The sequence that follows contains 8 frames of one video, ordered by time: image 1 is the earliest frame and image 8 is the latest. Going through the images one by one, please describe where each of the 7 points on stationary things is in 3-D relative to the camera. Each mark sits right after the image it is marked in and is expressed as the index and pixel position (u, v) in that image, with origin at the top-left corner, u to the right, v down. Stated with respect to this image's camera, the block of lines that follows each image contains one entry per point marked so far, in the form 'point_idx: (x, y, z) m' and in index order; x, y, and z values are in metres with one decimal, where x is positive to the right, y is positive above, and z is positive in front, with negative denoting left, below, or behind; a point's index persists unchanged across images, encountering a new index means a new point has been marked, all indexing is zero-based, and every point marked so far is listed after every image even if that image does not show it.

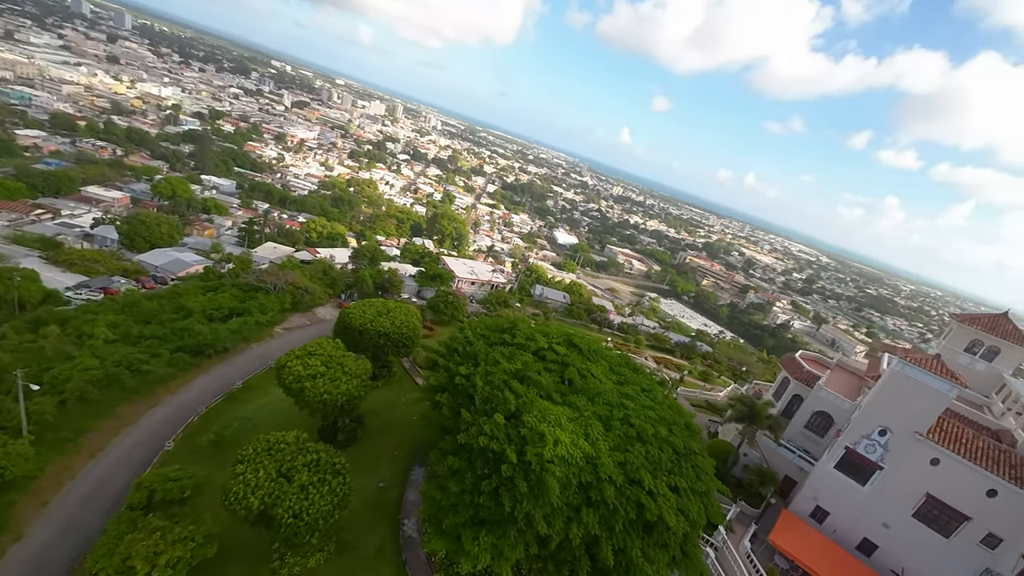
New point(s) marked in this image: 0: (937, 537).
0: (+19.8, -11.6, +19.8) m
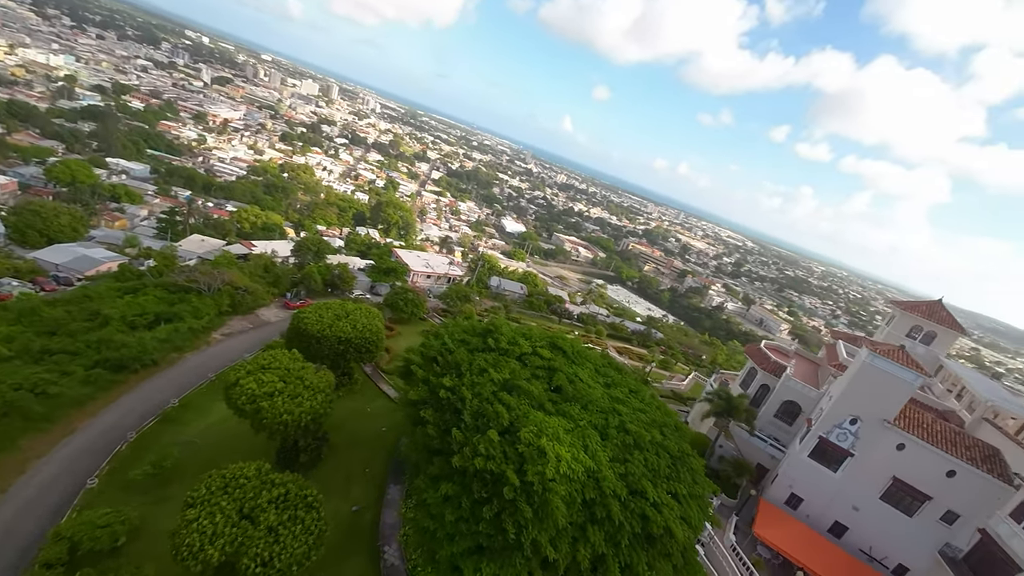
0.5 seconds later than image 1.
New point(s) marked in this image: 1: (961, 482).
0: (+19.4, -11.4, +21.2) m
1: (+21.0, -9.1, +19.9) m
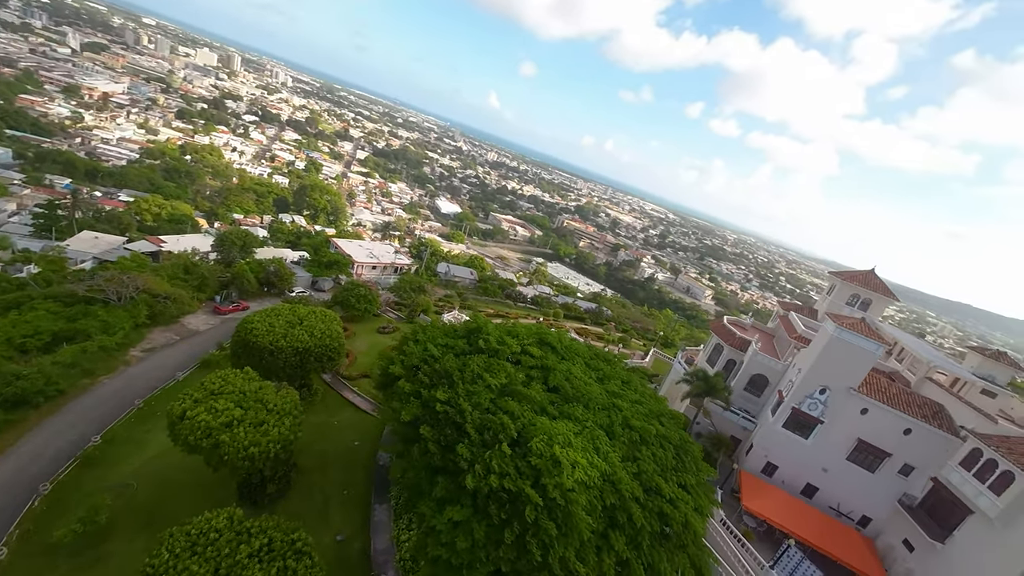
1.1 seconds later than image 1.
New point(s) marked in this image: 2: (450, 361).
0: (+19.2, -10.1, +23.2) m
1: (+20.8, -7.7, +22.0) m
2: (-2.8, -3.4, +19.6) m
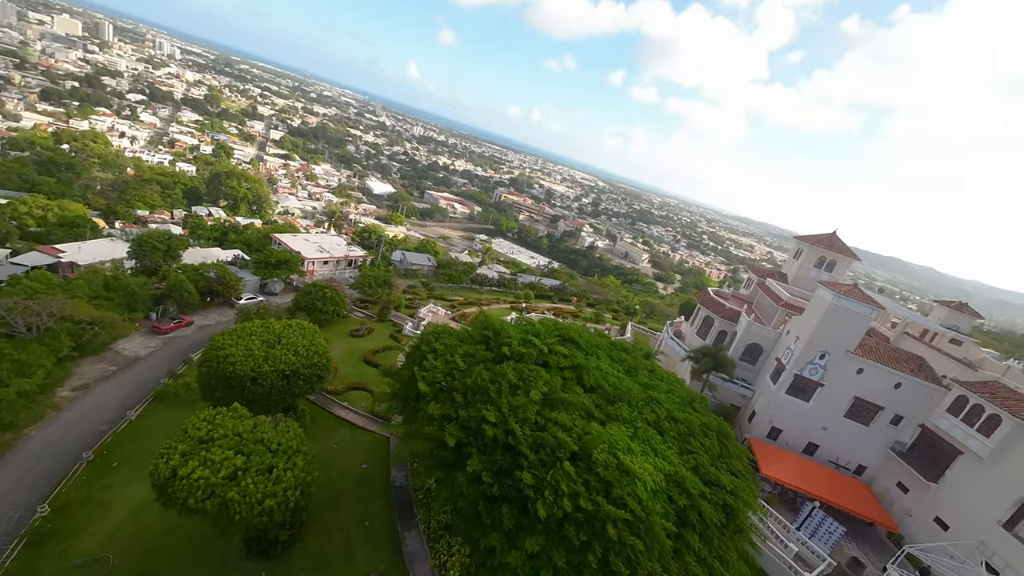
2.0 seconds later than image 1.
0: (+20.4, -8.1, +25.0) m
1: (+22.0, -5.7, +23.9) m
2: (-1.3, -3.6, +18.0) m
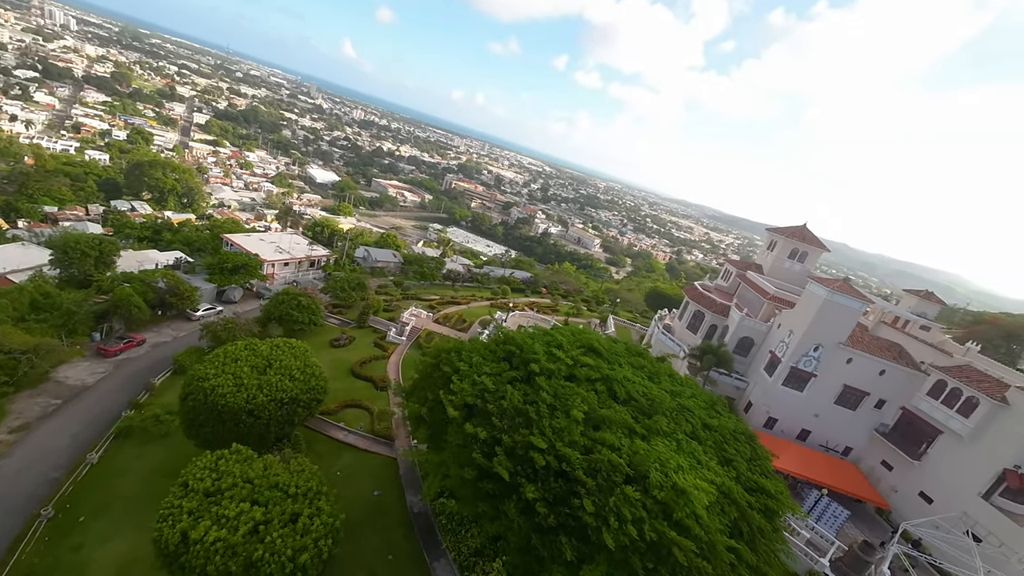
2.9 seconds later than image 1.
0: (+21.0, -7.8, +26.7) m
1: (+22.6, -5.3, +25.8) m
2: (+0.1, -4.2, +17.1) m
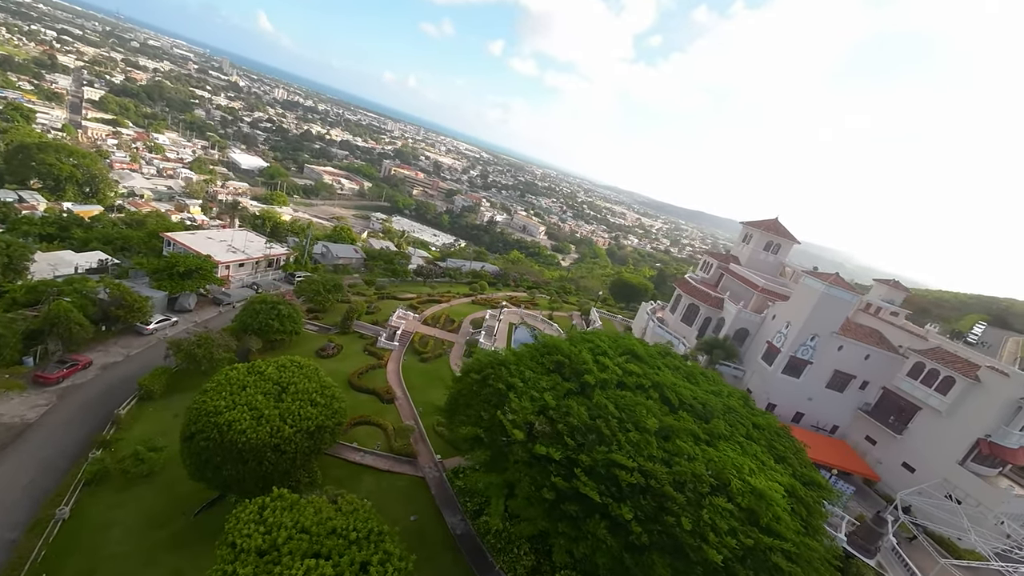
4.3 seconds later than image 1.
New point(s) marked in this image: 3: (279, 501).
0: (+22.0, -7.2, +29.1) m
1: (+23.7, -4.8, +28.3) m
2: (+2.7, -4.6, +16.5) m
3: (-8.1, -7.3, +14.8) m
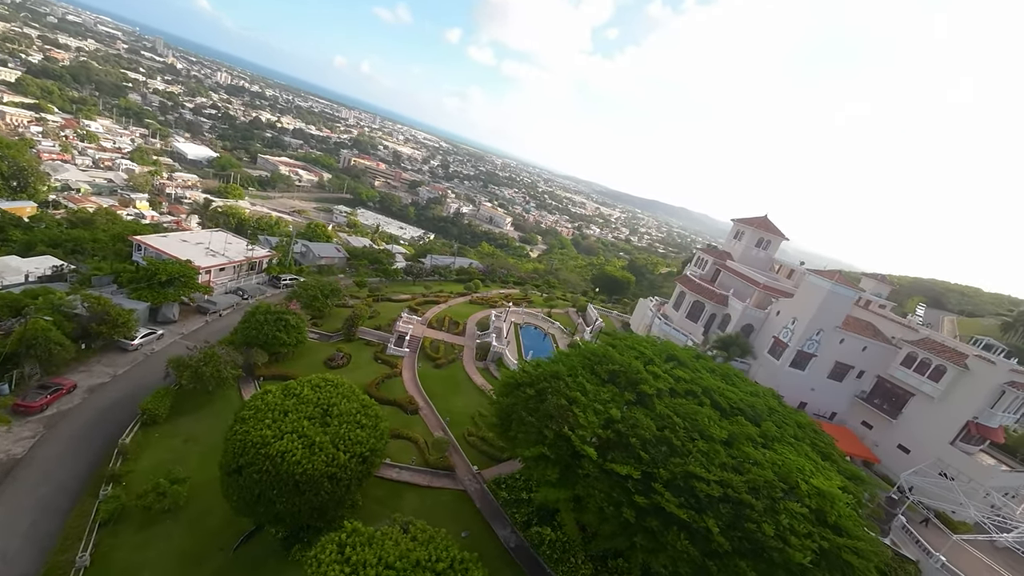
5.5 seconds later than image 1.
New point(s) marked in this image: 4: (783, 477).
0: (+23.5, -6.9, +31.0) m
1: (+25.2, -4.4, +30.3) m
2: (+5.2, -5.1, +16.7) m
3: (-5.2, -8.1, +14.1) m
4: (+9.8, -6.9, +15.9) m
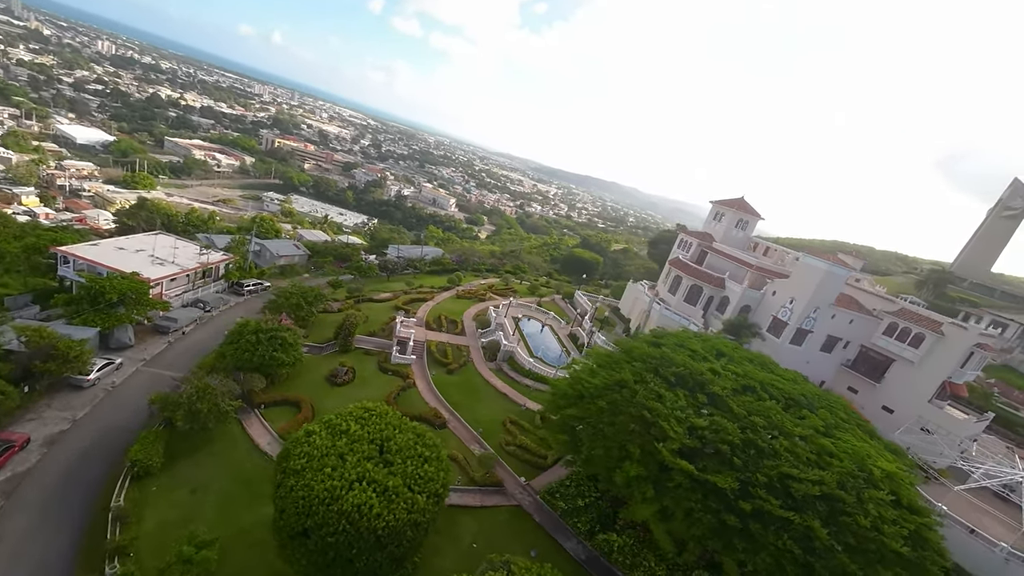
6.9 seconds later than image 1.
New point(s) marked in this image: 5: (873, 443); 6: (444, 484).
0: (+24.5, -5.2, +33.4) m
1: (+26.1, -2.7, +32.8) m
2: (+8.3, -5.2, +16.7) m
3: (-1.4, -8.9, +12.8) m
4: (+13.1, -6.8, +16.5) m
5: (+15.7, -6.8, +18.8) m
6: (-2.8, -7.4, +16.4) m
